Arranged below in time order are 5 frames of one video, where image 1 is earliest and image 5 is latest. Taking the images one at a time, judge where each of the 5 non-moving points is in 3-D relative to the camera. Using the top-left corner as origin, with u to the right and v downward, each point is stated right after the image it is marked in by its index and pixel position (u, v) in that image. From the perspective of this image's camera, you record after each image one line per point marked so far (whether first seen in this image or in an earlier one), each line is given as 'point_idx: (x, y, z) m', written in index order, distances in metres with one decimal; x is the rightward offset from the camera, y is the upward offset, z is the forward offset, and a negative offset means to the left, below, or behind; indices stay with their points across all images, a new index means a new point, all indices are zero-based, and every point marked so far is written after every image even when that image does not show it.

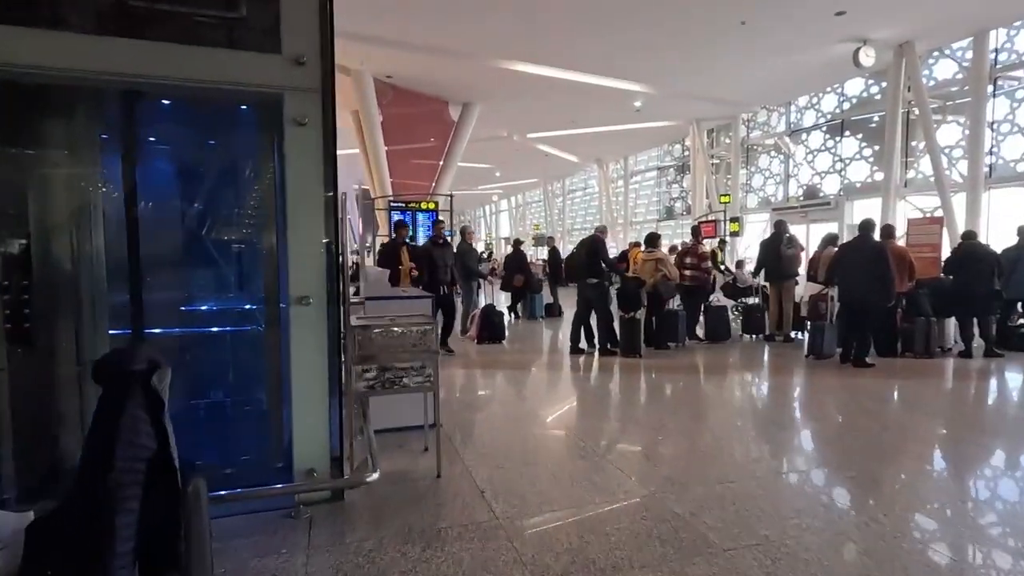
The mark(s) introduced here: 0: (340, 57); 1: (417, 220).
0: (-4.0, +5.4, +12.4) m
1: (-2.6, +1.9, +14.4) m
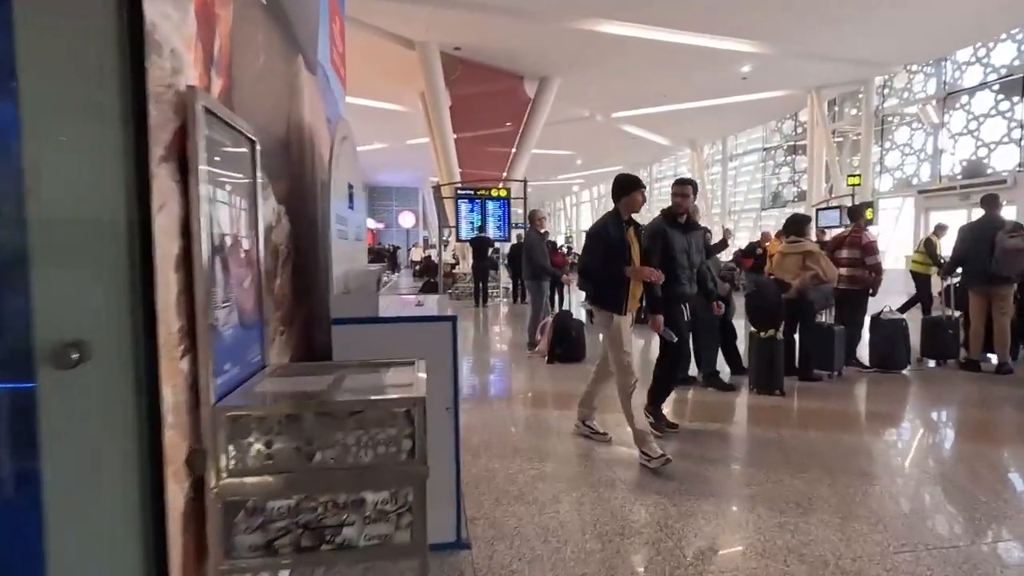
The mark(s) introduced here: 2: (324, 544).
0: (-2.3, +5.5, +11.1) m
1: (-0.6, +1.9, +12.9) m
2: (-0.4, -0.6, +1.3) m
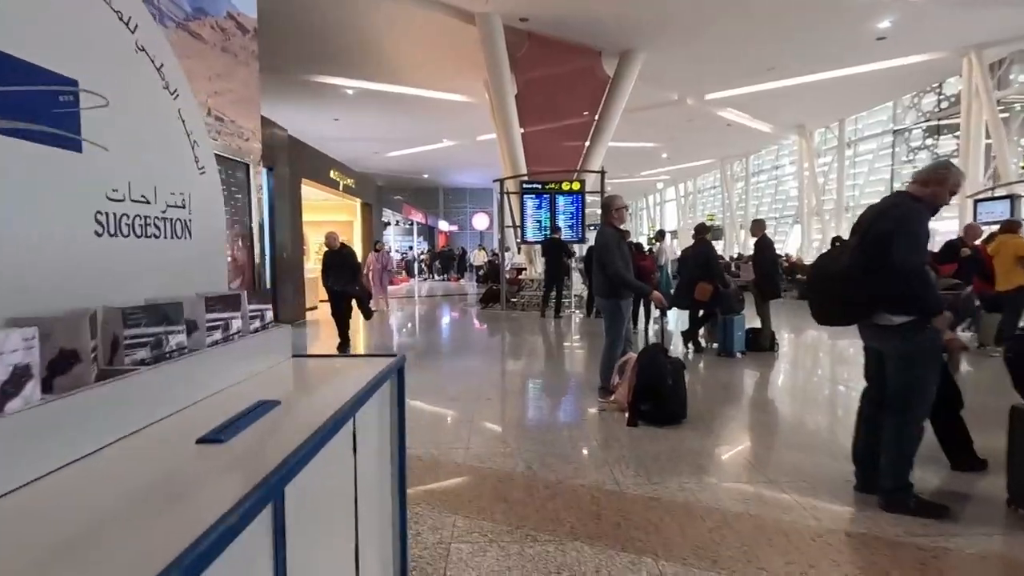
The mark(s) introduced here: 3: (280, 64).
0: (-1.0, +5.3, +9.6) m
1: (+0.9, +1.7, +11.1) m
2: (-0.6, -0.7, -0.5) m
3: (-5.5, +5.3, +12.7) m
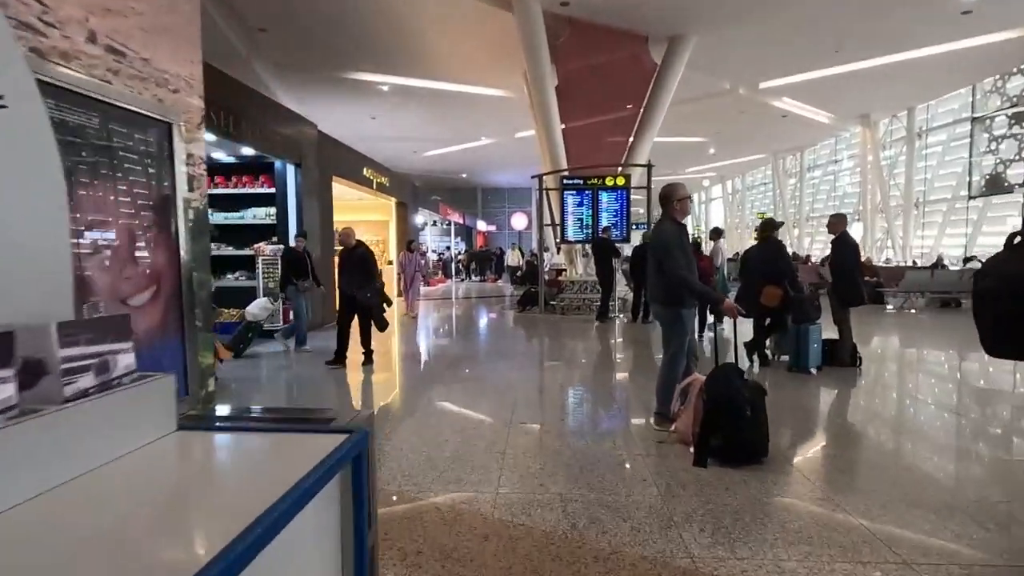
0: (-0.3, +5.3, +9.0) m
1: (+1.7, +1.7, +10.4) m
2: (-0.7, -0.8, -1.0) m
3: (-4.6, +5.3, +12.4) m
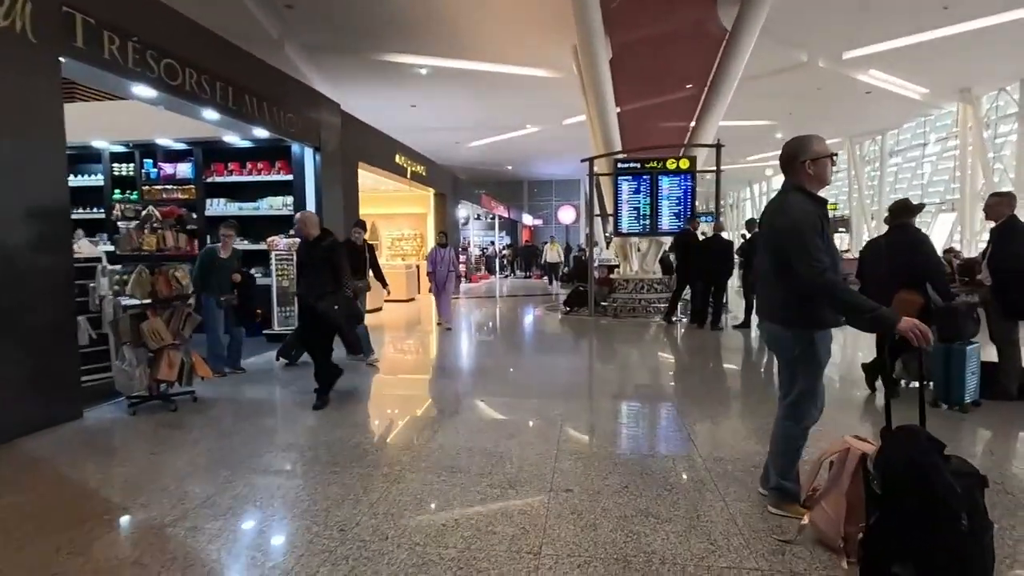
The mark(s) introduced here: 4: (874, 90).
0: (+0.4, +5.3, +7.8) m
1: (+2.5, +1.7, +9.0) m
2: (-0.9, -0.8, -2.1) m
3: (-3.6, +5.4, +11.6) m
4: (+10.5, +5.7, +15.4) m
